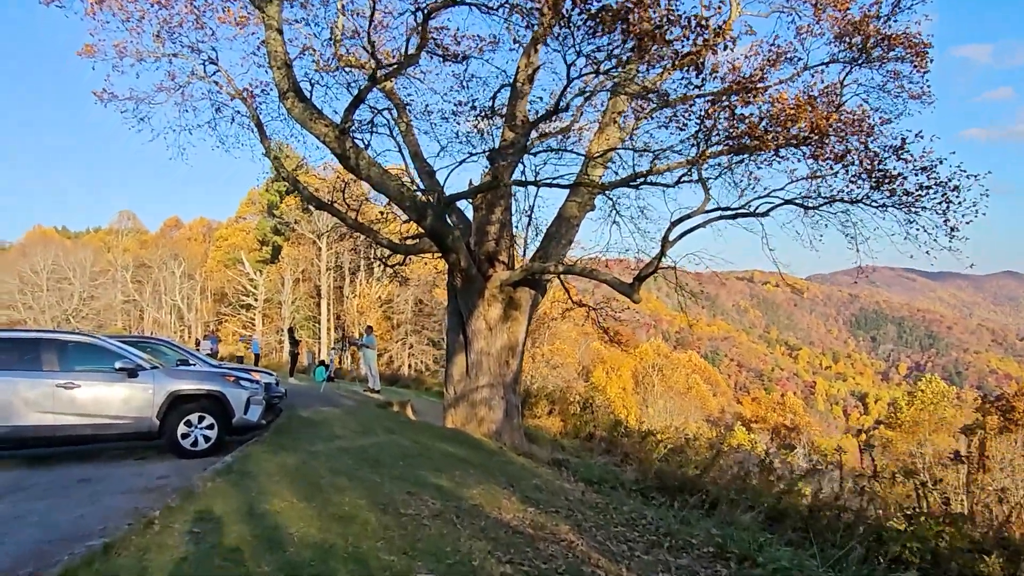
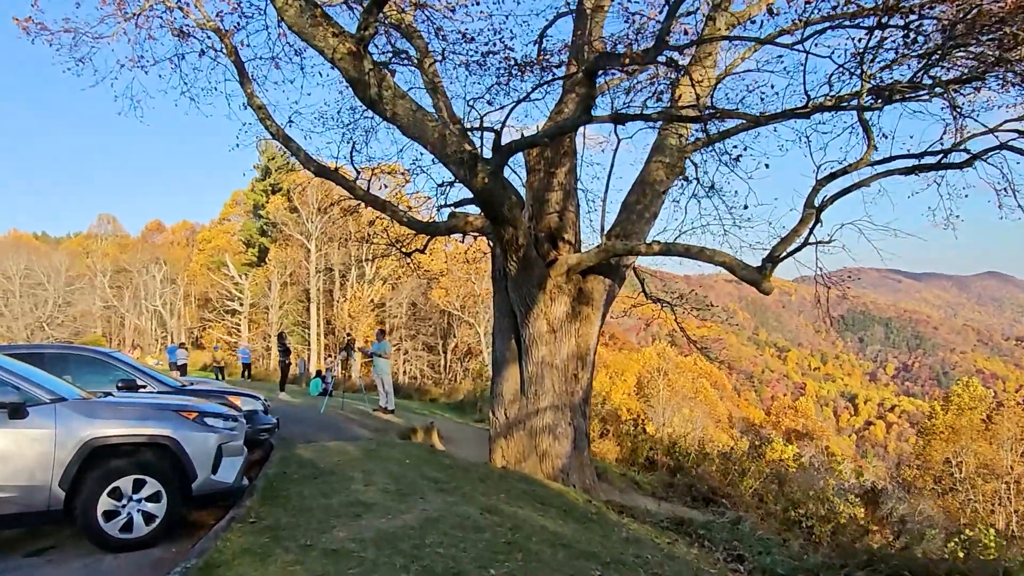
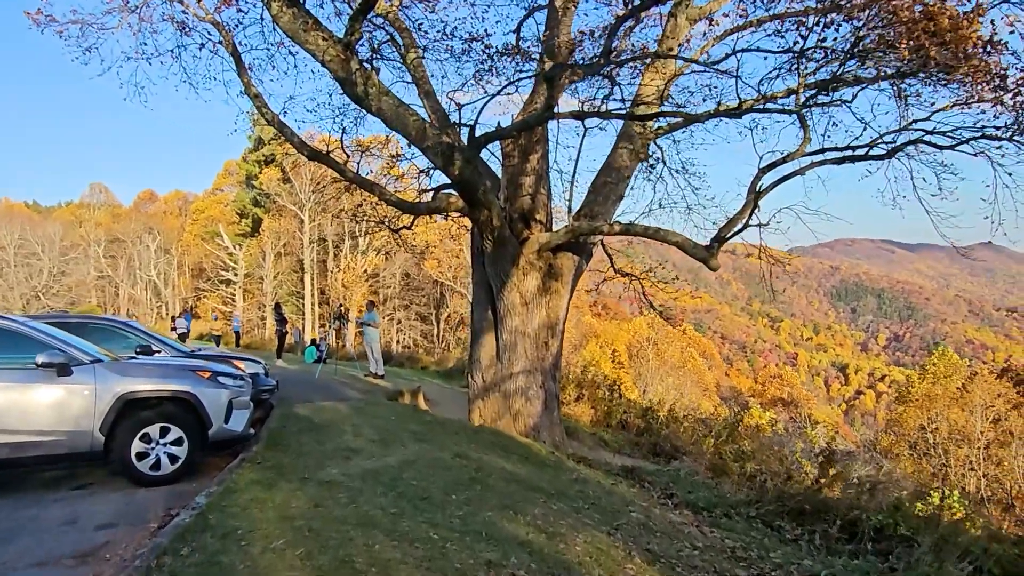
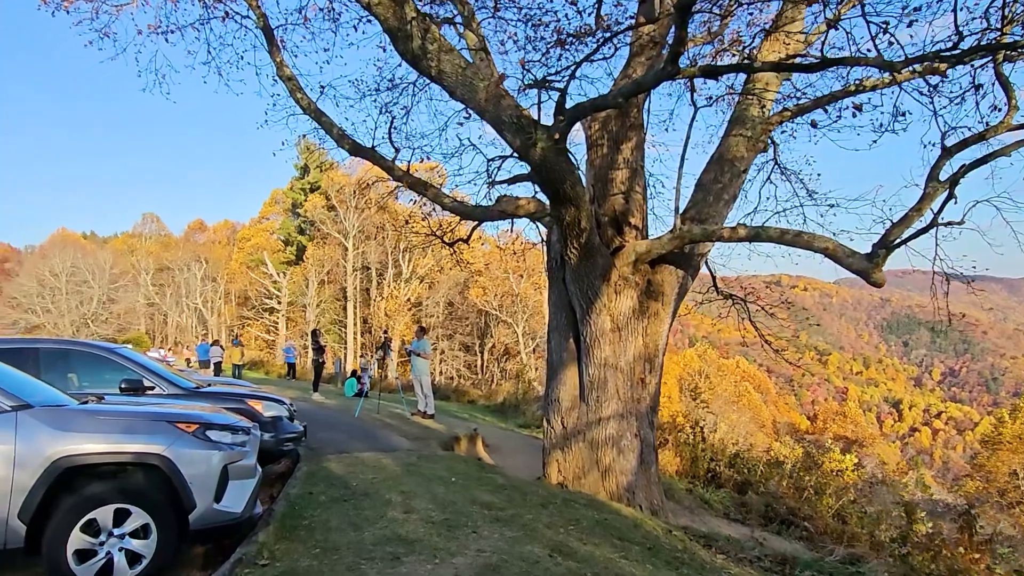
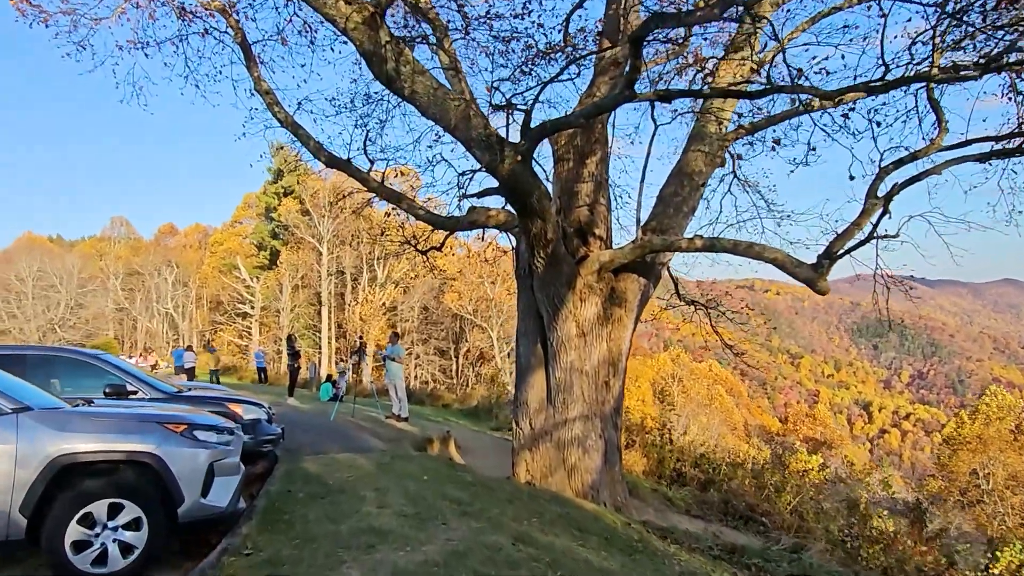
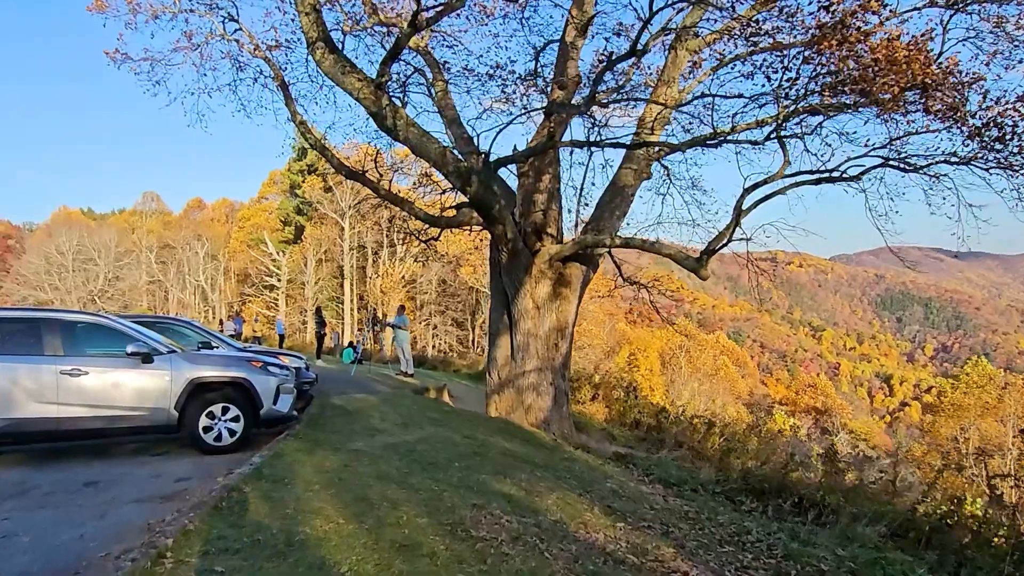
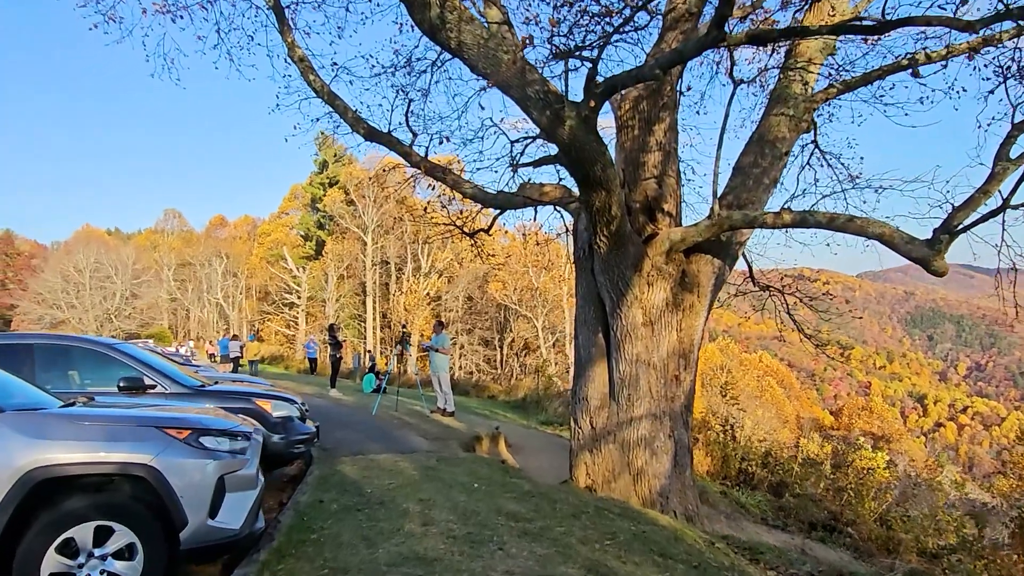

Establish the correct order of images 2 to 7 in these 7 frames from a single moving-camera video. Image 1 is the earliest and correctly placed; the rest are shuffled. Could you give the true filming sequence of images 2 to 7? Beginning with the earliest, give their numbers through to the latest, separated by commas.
6, 3, 2, 5, 4, 7
